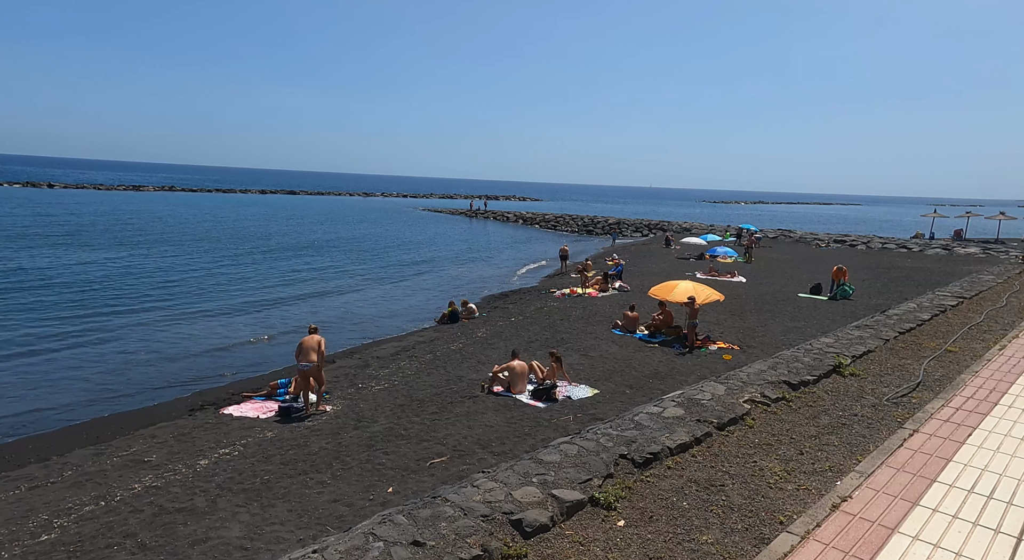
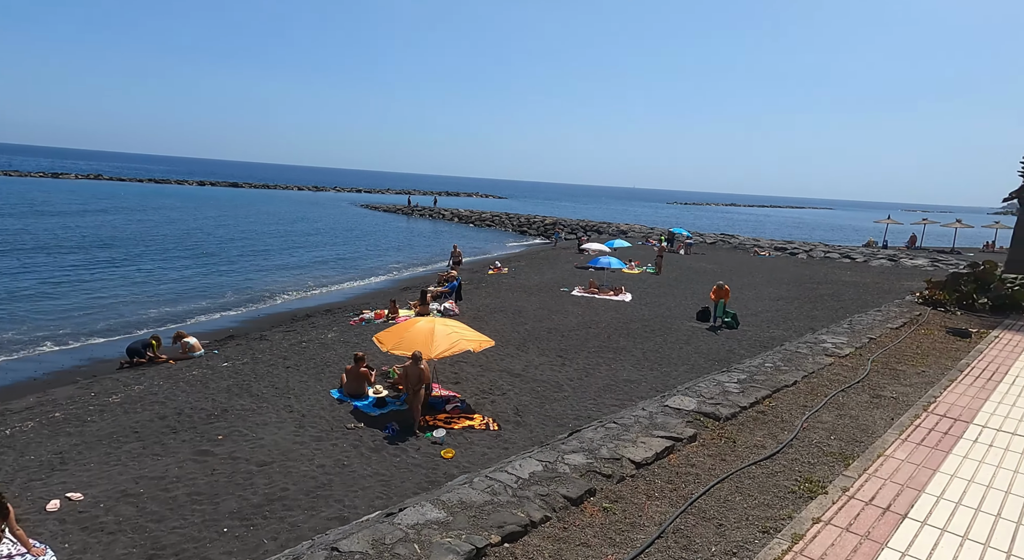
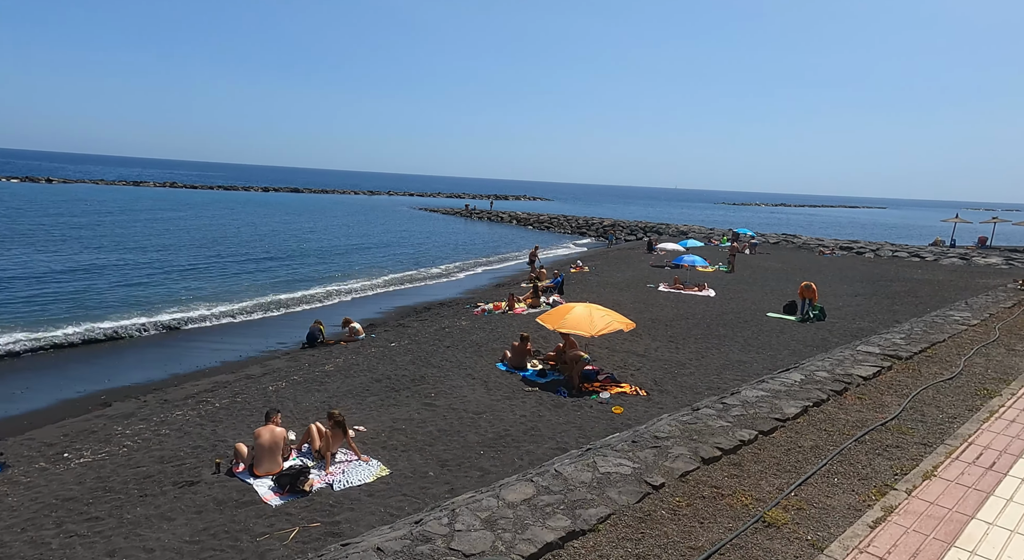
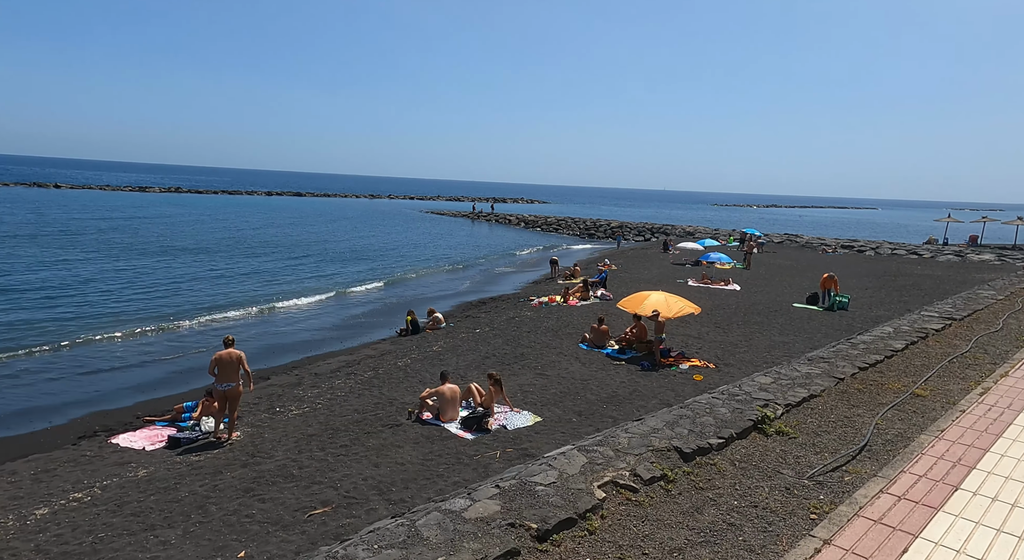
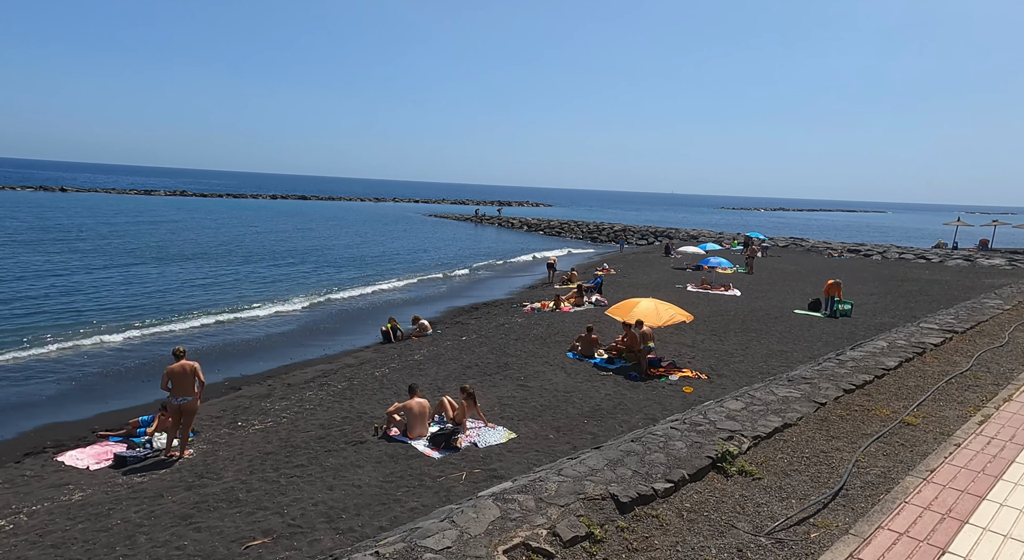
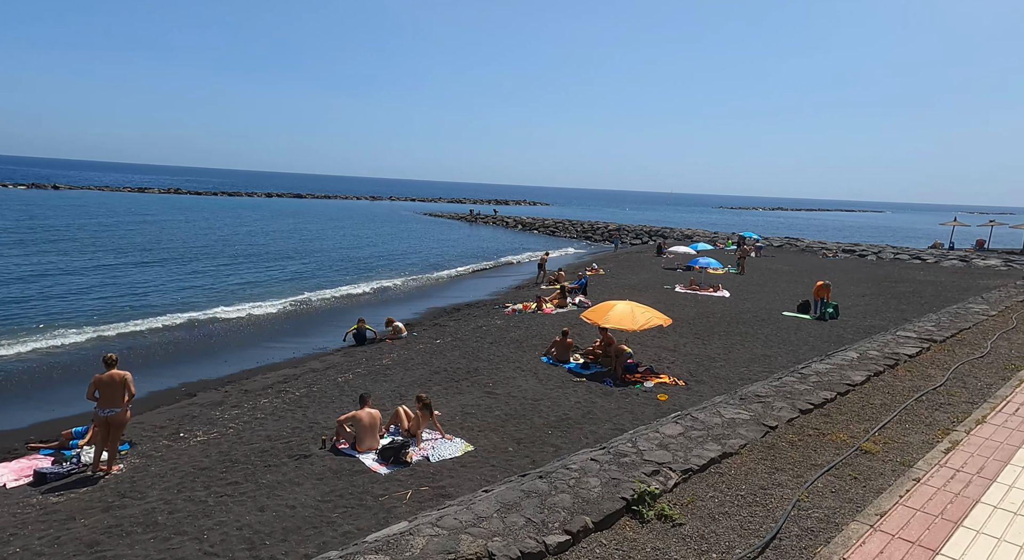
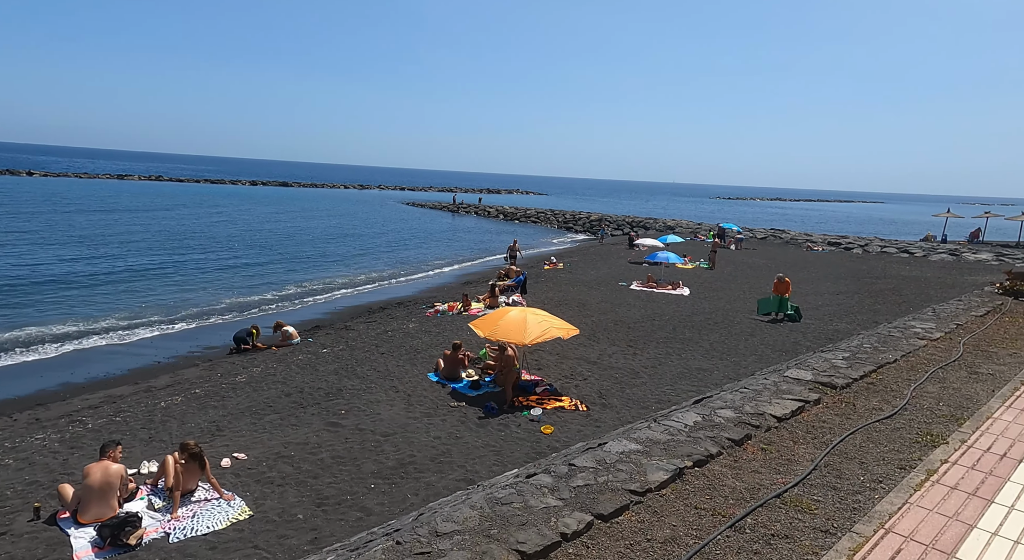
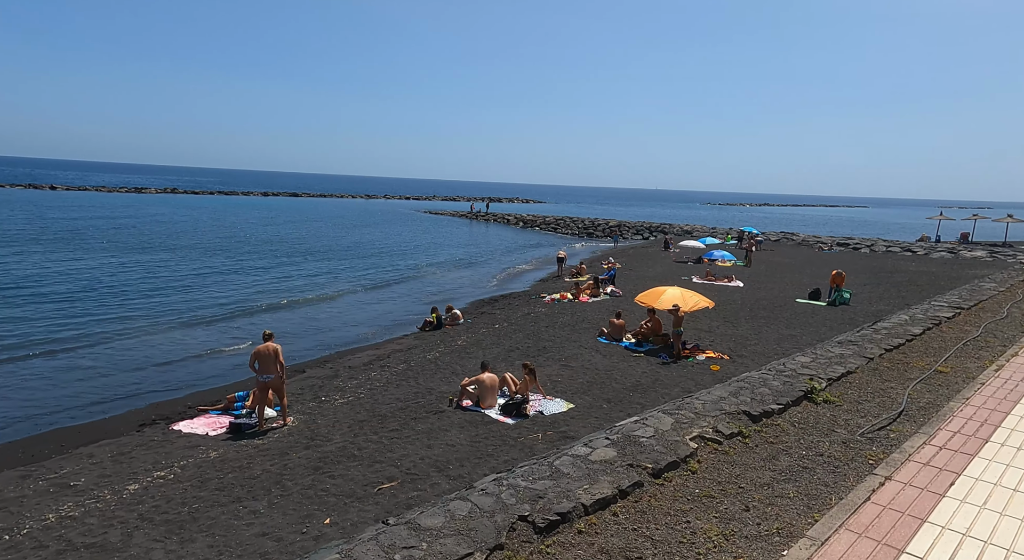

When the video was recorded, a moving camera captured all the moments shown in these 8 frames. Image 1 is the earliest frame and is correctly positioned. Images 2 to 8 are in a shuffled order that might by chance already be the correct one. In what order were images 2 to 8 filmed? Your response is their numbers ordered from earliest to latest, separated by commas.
8, 4, 5, 6, 3, 7, 2
